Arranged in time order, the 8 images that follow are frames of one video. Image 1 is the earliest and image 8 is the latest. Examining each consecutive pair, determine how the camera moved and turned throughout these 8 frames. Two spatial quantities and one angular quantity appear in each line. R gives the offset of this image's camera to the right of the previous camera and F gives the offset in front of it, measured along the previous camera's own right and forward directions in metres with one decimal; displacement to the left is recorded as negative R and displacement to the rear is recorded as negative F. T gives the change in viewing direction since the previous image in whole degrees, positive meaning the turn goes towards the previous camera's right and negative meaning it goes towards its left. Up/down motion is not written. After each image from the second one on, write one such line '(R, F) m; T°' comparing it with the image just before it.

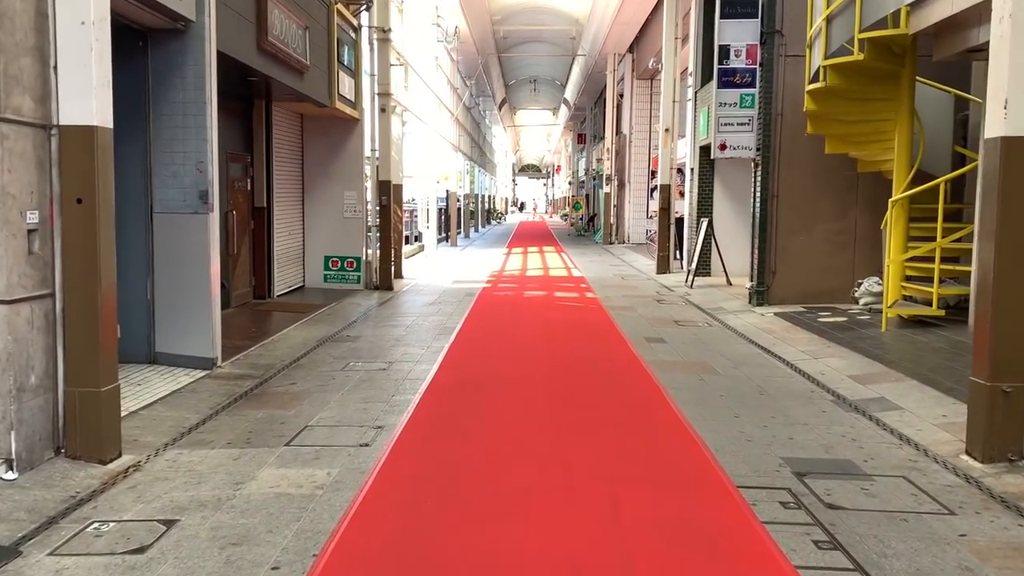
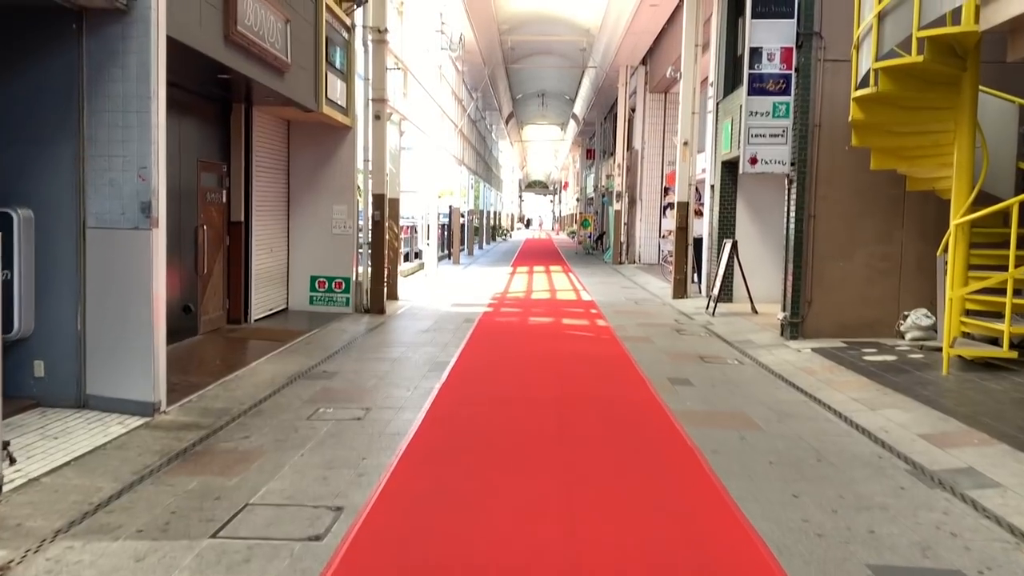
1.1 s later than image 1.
(0.0, +1.1) m; 0°
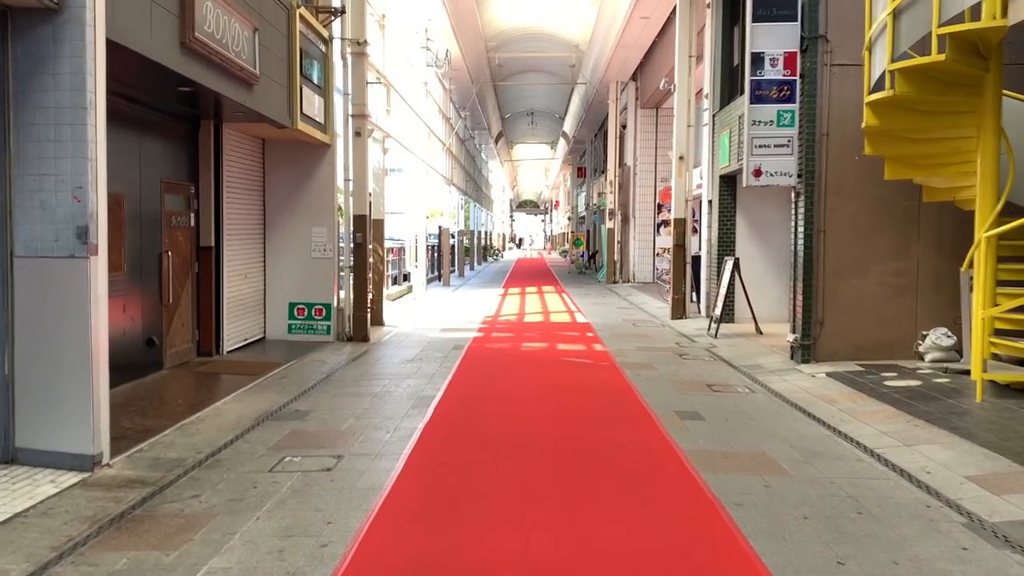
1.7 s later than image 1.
(0.0, +0.6) m; +1°
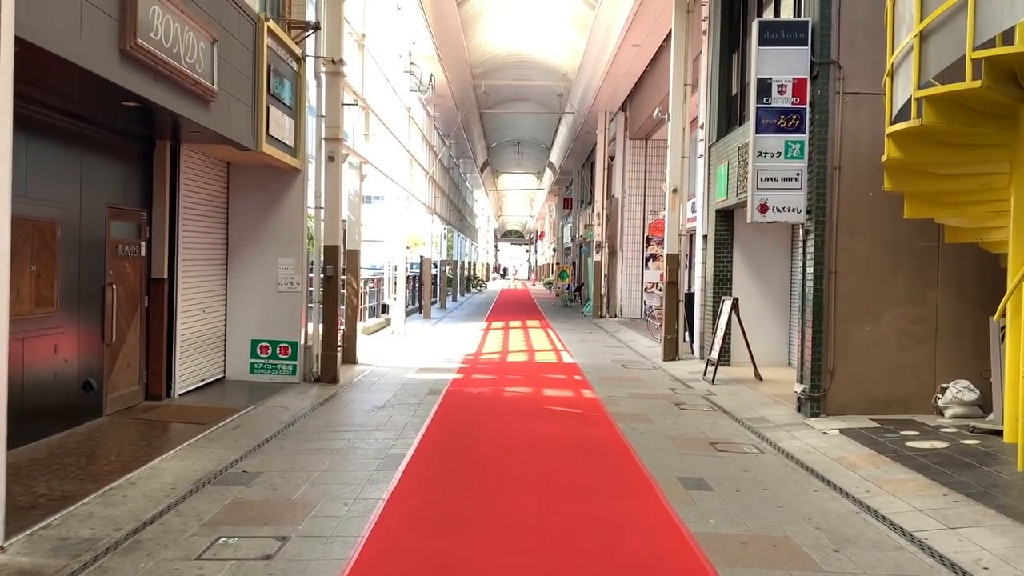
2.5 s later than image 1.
(0.0, +0.8) m; +1°
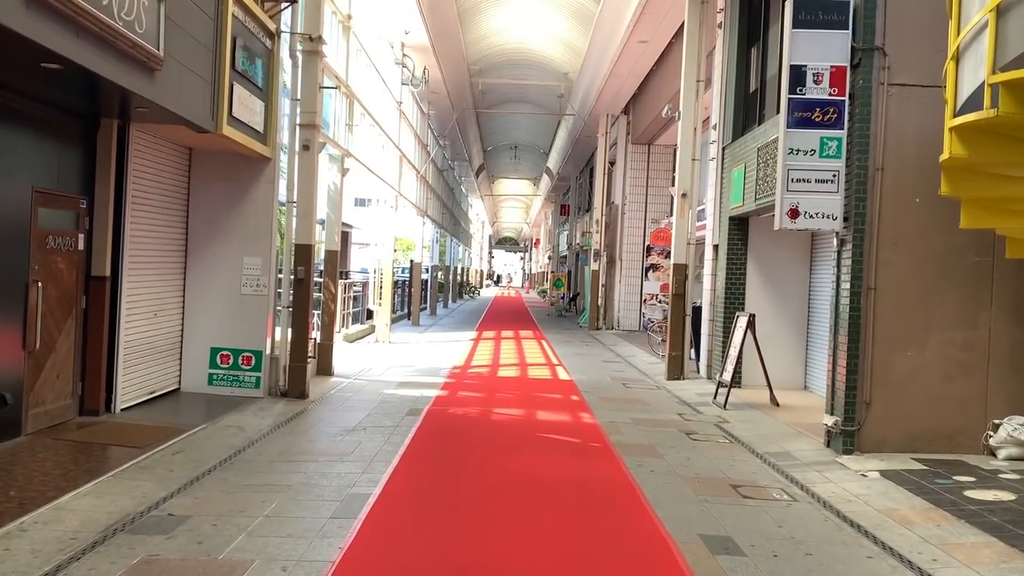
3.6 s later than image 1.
(0.0, +1.0) m; 0°
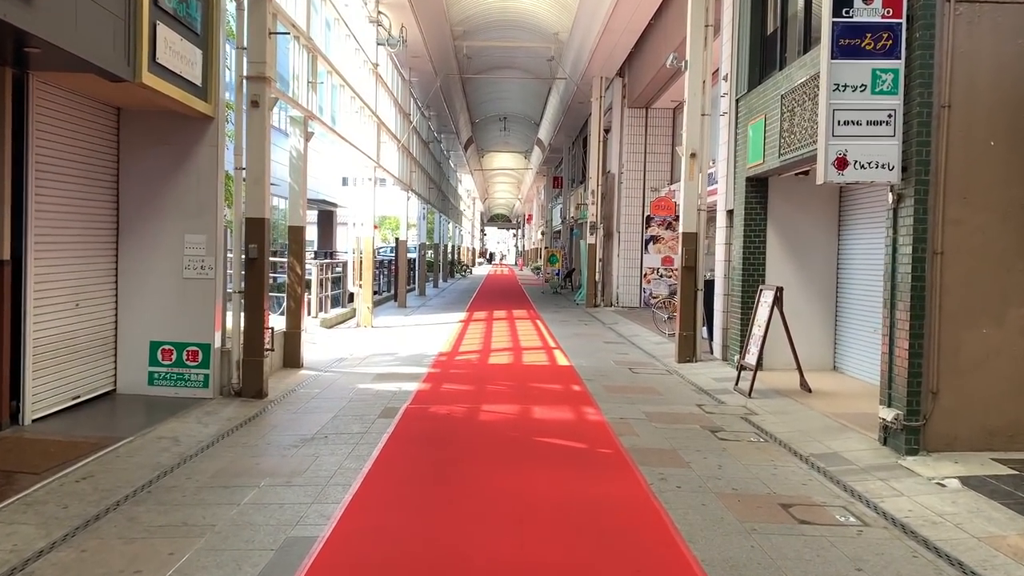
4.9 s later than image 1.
(0.0, +1.3) m; 0°
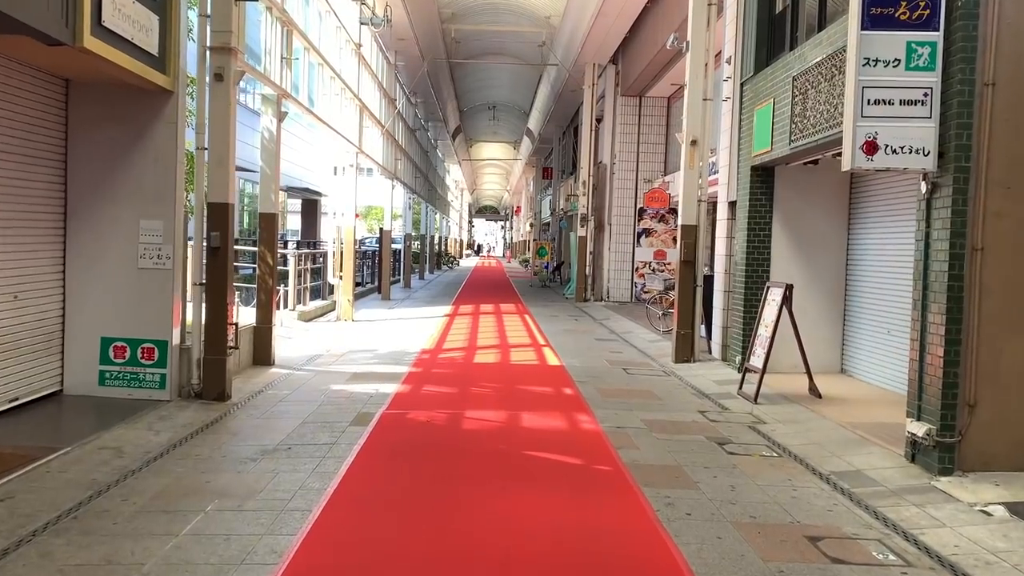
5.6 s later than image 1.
(0.0, +0.6) m; +1°
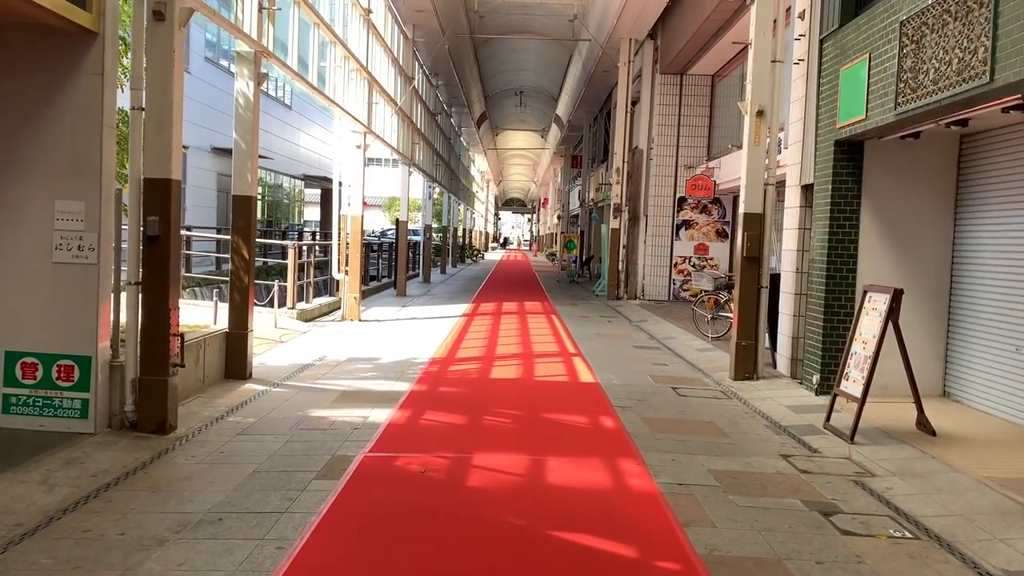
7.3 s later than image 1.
(0.0, +1.6) m; -2°
